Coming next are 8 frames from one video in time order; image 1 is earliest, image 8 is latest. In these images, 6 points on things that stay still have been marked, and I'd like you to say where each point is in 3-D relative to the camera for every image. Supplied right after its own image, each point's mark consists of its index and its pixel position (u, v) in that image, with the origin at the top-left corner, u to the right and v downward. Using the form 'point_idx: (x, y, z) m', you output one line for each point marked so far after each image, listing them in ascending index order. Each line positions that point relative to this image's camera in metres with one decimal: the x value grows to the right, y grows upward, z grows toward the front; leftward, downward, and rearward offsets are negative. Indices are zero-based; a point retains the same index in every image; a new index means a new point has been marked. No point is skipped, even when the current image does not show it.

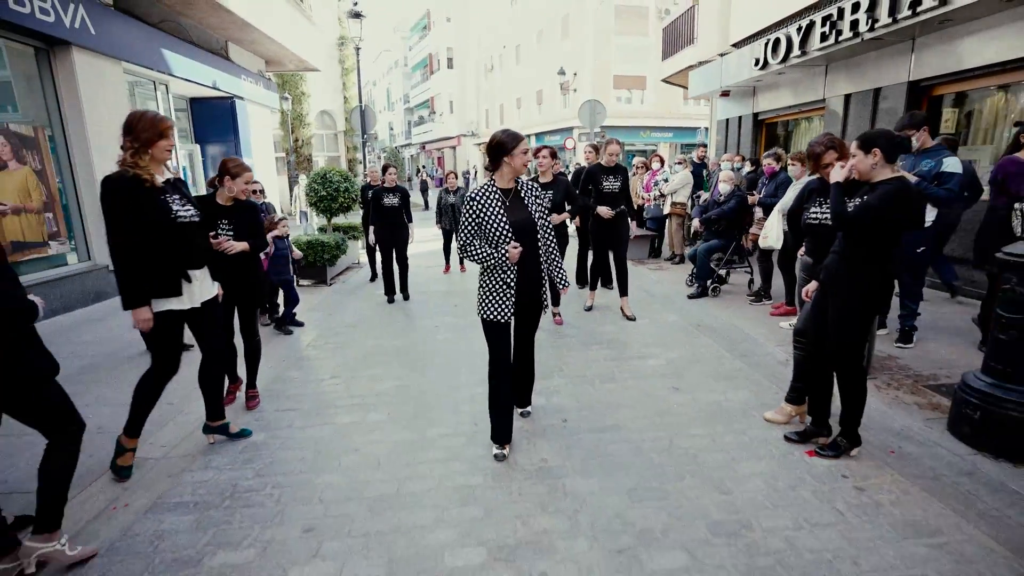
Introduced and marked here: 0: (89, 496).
0: (-2.7, -1.3, +3.1) m
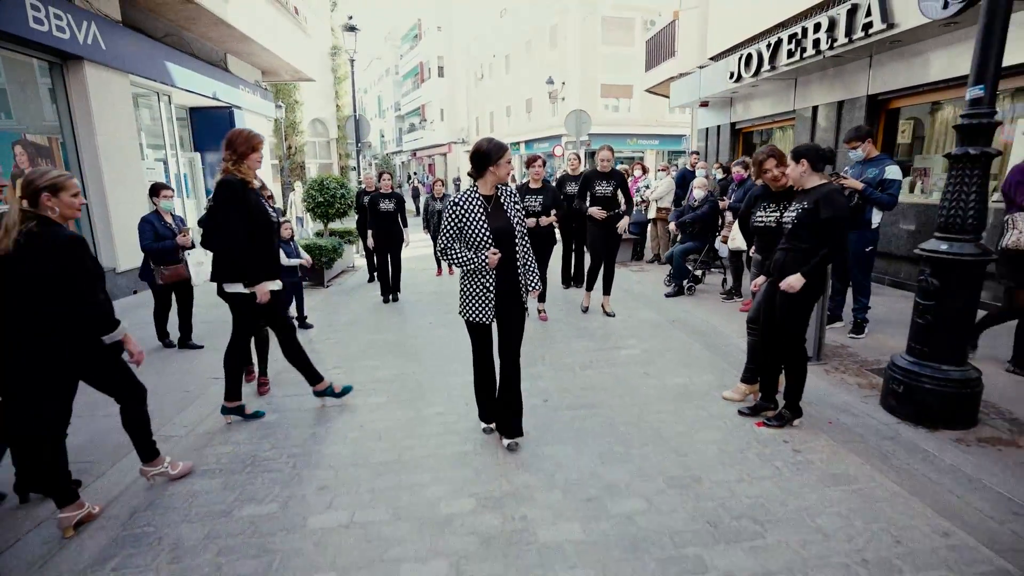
0: (-2.8, -1.3, +3.5) m
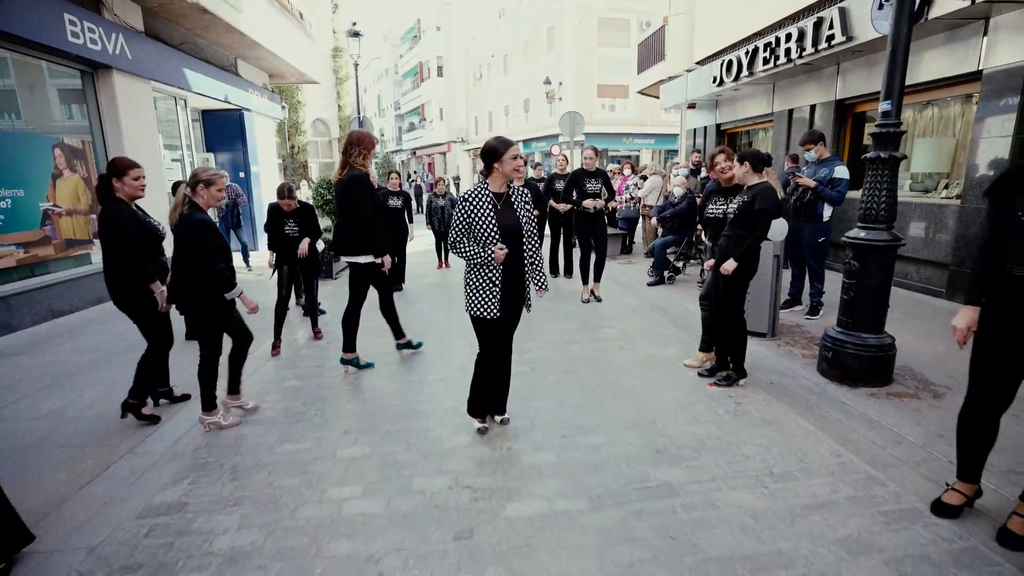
0: (-2.9, -1.1, +4.3) m
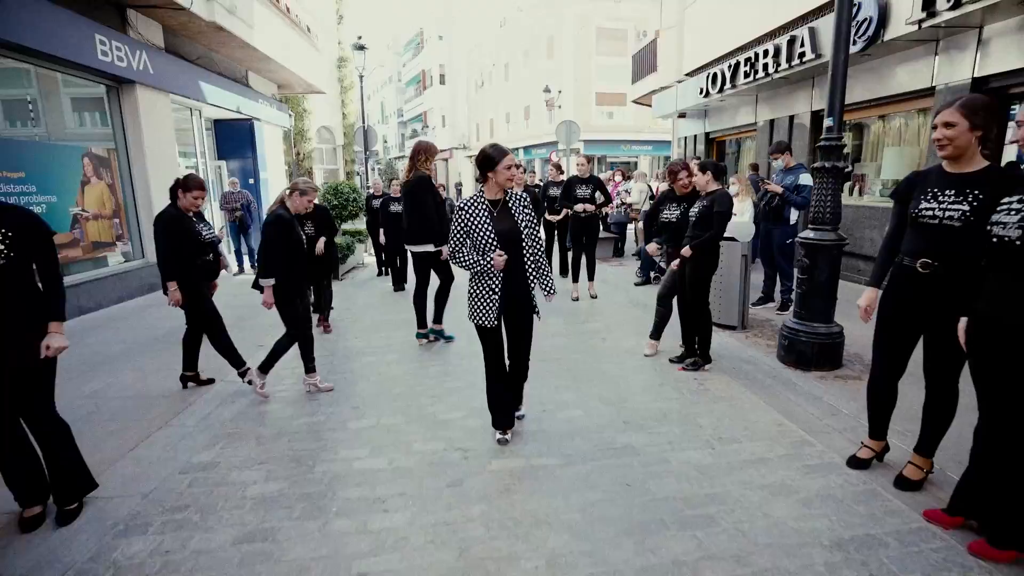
0: (-3.0, -1.1, +4.8) m
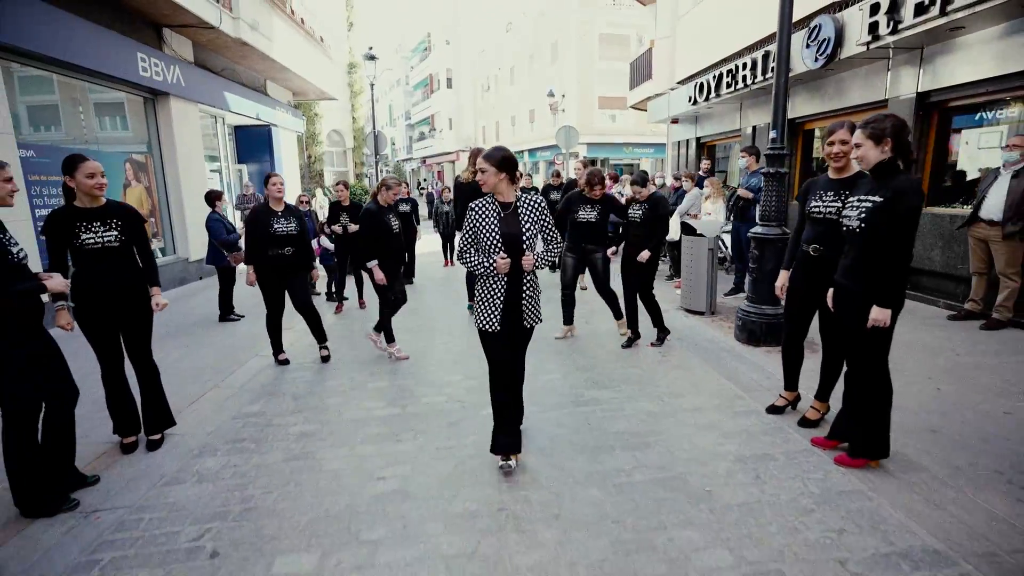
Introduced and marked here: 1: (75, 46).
0: (-3.1, -0.9, +5.7) m
1: (-7.0, +3.9, +8.0) m
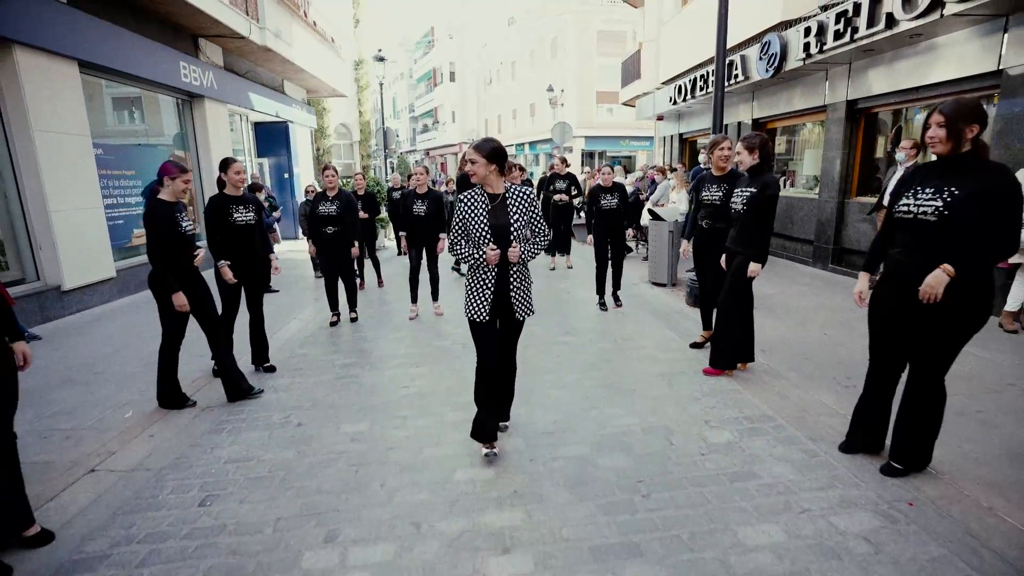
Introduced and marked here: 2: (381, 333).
0: (-3.2, -0.5, +7.1) m
1: (-7.1, +4.3, +9.3) m
2: (-1.8, -0.6, +6.6) m
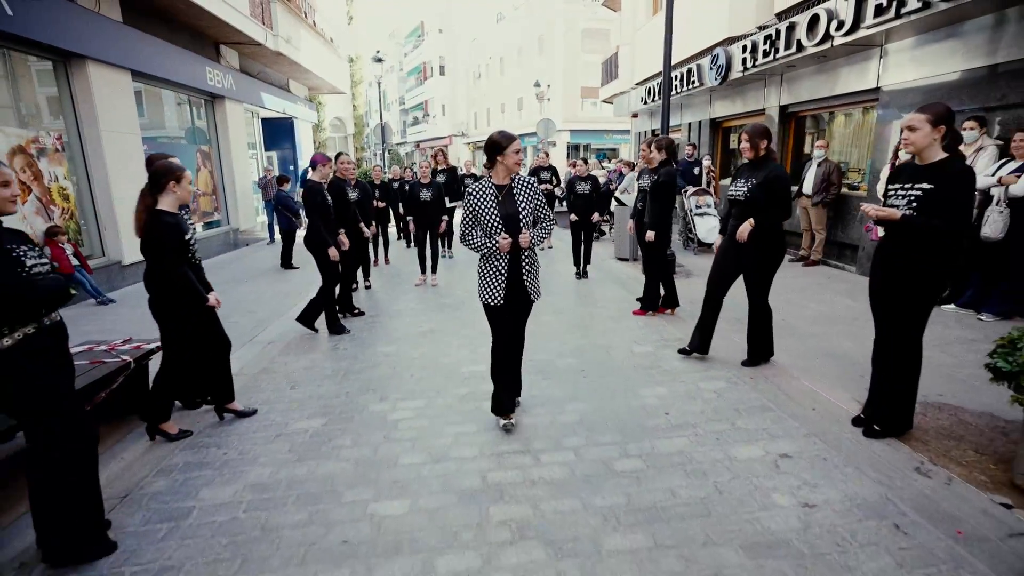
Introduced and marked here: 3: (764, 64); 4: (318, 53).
0: (-3.4, -0.1, +8.7) m
1: (-7.4, +4.8, +10.7) m
2: (-2.0, -0.1, +8.2) m
3: (+4.8, +4.2, +9.3) m
4: (-7.0, +8.5, +17.7) m
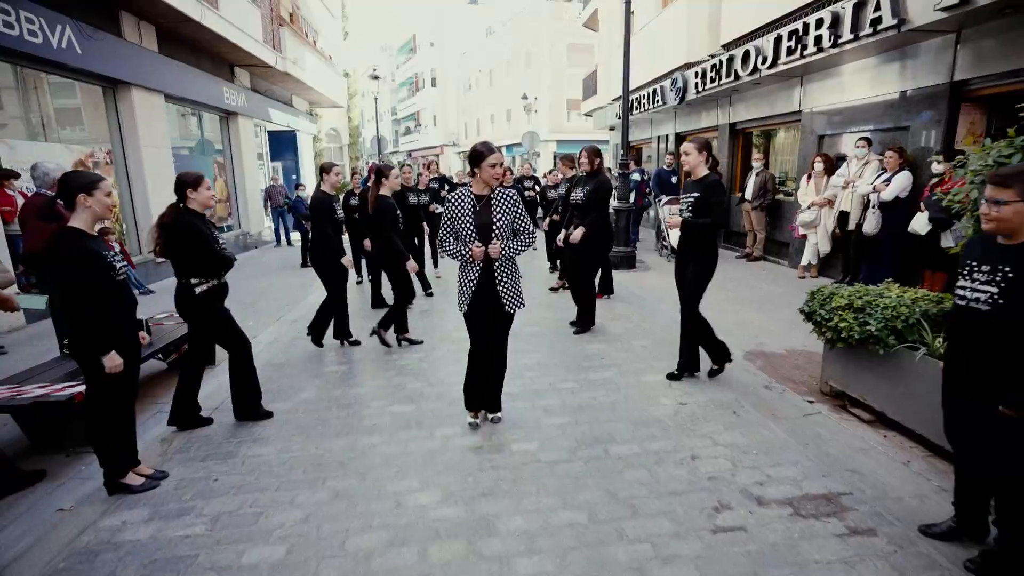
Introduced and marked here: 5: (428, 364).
0: (-3.7, +0.1, +10.0) m
1: (-7.8, +4.9, +12.1) m
2: (-2.3, 0.0, +9.5) m
3: (+4.4, +4.4, +10.8) m
4: (-7.5, +8.5, +19.1) m
5: (-0.9, -0.8, +5.2) m
